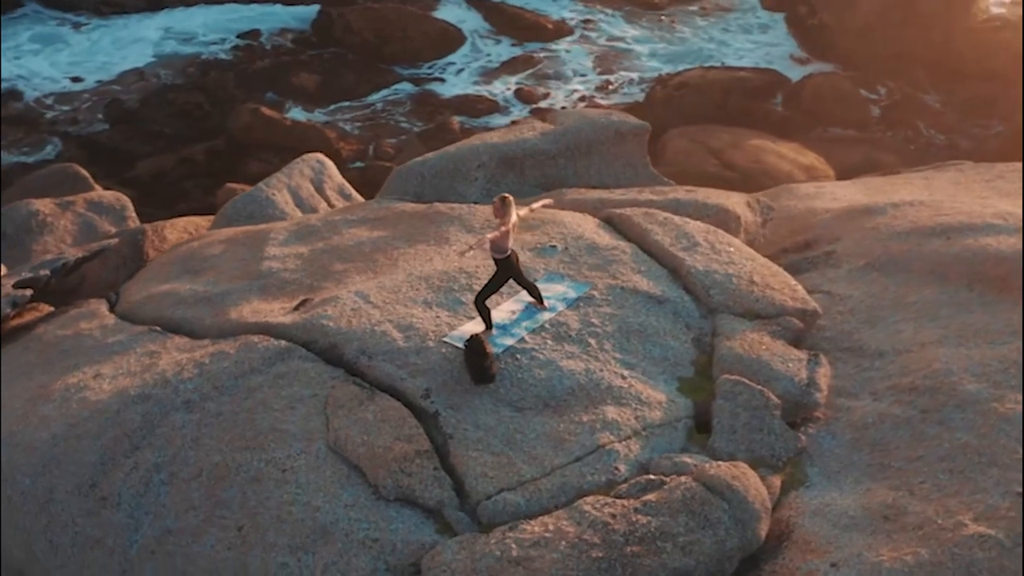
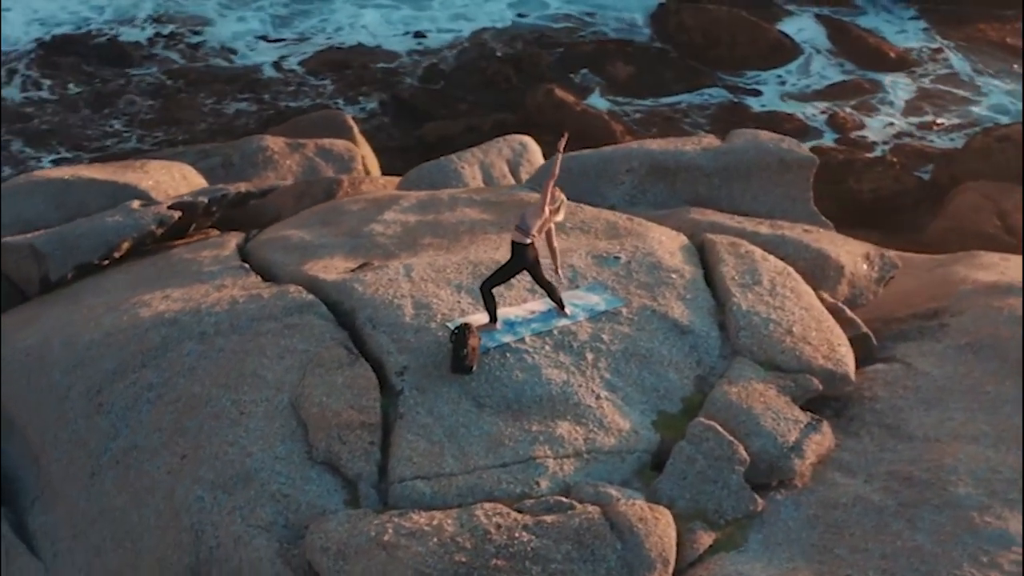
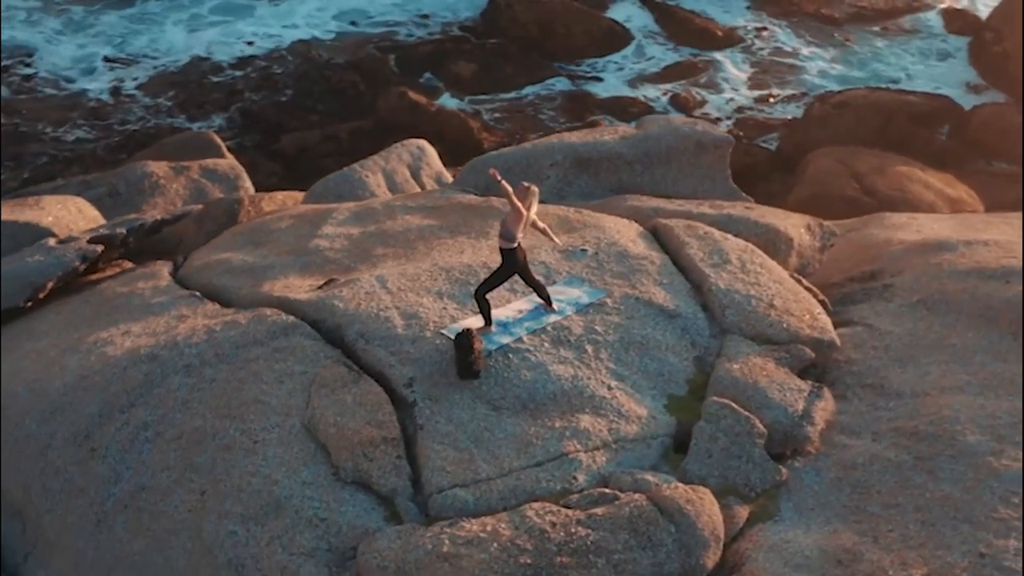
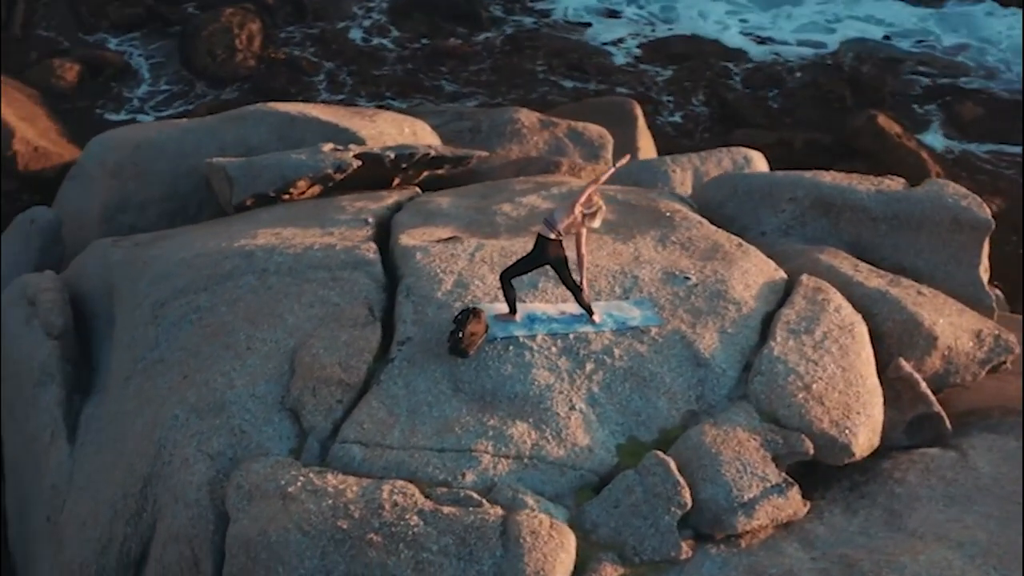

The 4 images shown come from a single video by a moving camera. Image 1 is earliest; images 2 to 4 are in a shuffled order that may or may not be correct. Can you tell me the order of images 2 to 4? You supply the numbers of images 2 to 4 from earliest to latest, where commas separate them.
3, 2, 4
